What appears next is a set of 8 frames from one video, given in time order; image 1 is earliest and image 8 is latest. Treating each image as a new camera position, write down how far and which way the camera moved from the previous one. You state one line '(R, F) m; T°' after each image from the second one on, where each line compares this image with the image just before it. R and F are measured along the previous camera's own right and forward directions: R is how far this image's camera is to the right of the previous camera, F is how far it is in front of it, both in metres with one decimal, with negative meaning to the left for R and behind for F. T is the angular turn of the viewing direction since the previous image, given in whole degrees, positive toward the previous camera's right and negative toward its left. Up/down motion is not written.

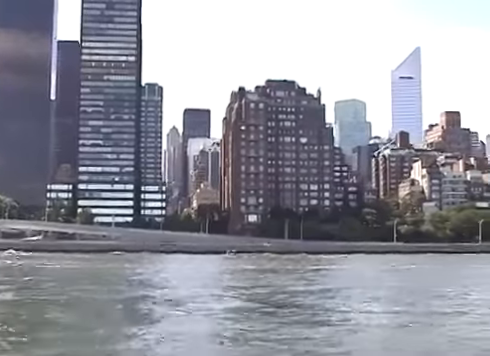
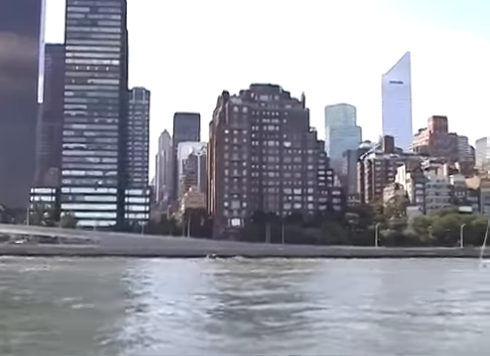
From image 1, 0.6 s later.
(+2.9, 0.0) m; 0°
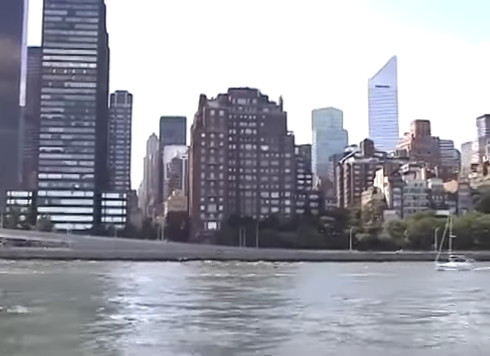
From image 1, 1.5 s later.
(+4.1, +0.1) m; 0°
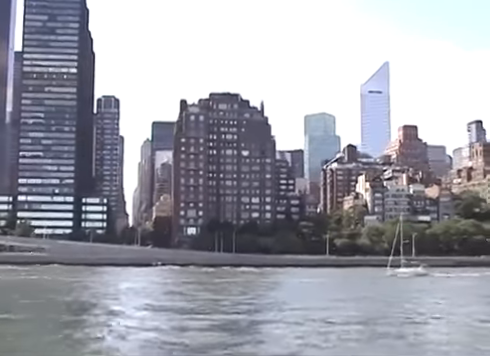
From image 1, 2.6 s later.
(+5.1, +0.2) m; 0°
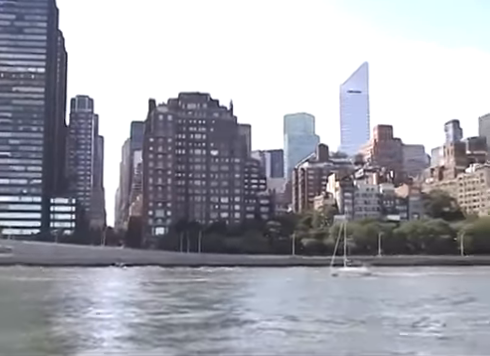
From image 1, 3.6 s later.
(+4.6, +0.2) m; +1°
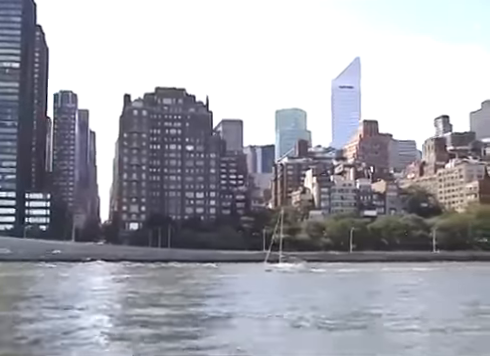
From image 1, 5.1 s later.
(+6.8, +0.5) m; 0°
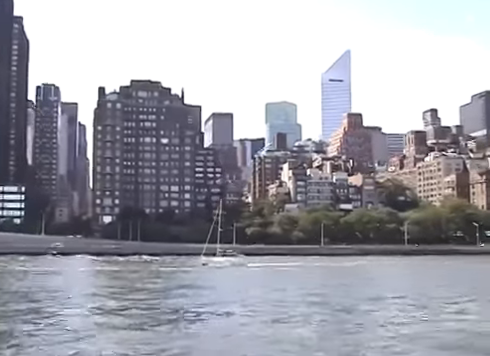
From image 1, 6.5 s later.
(+6.4, +0.6) m; 0°
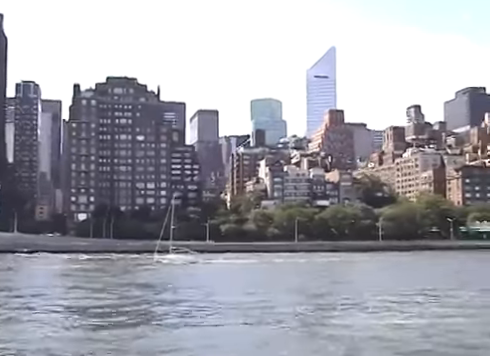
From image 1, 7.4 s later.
(+4.0, +0.3) m; +1°
